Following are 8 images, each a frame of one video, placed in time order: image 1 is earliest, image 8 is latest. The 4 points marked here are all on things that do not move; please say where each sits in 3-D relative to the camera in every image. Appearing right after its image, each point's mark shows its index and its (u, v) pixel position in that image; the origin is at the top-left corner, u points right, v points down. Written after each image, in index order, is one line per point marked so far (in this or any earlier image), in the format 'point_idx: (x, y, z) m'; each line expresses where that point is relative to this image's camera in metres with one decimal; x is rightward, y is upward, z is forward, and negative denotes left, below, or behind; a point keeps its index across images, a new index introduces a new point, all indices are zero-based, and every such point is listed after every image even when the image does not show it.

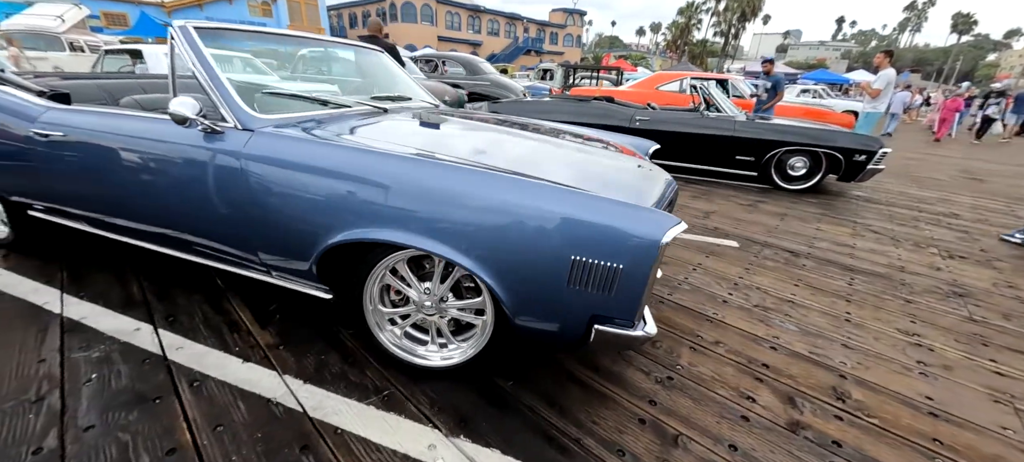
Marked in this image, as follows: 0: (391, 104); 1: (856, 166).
0: (-0.8, +0.8, +2.3) m
1: (+4.0, +0.8, +4.5) m
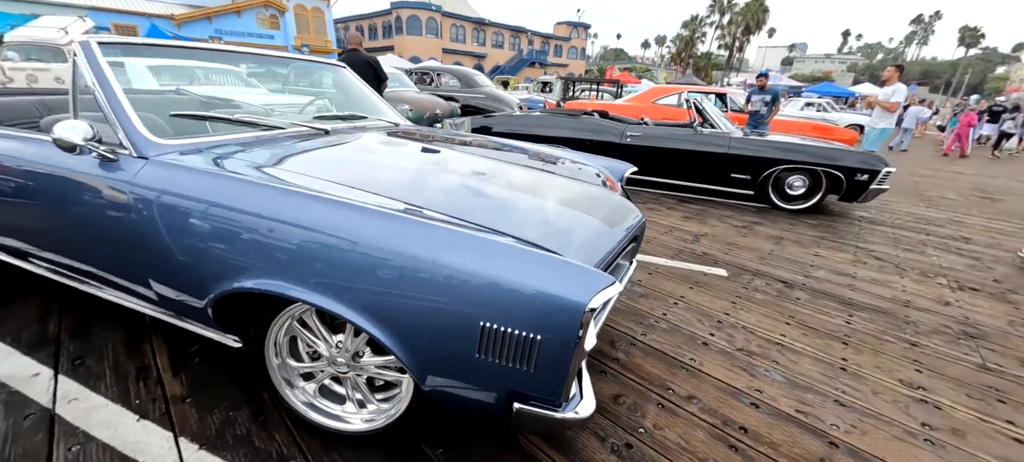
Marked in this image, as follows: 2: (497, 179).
0: (-1.0, +0.6, +2.1) m
1: (+3.8, +0.5, +4.3) m
2: (-0.1, +0.2, +1.6) m
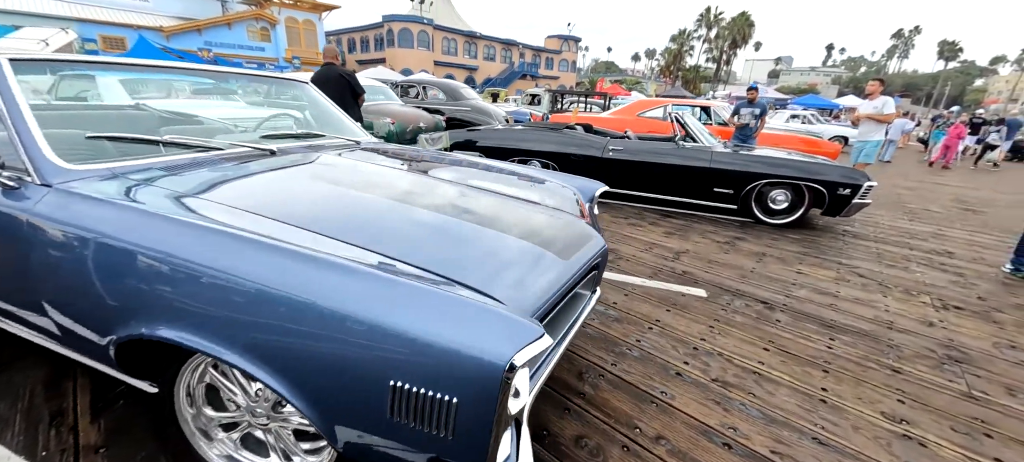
0: (-1.2, +0.5, +2.0) m
1: (+3.6, +0.3, +4.2) m
2: (-0.3, +0.1, +1.5) m
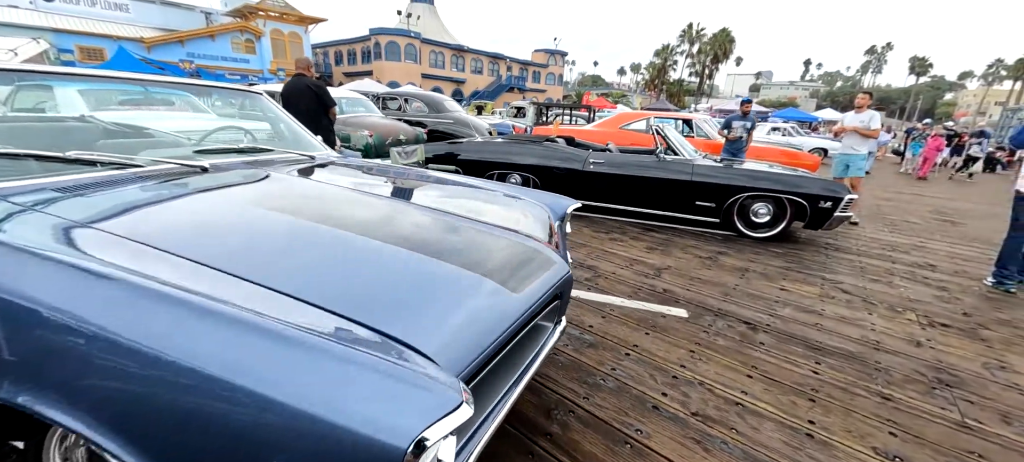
0: (-1.4, +0.3, +1.8) m
1: (+3.4, +0.2, +4.2) m
2: (-0.4, 0.0, +1.4) m
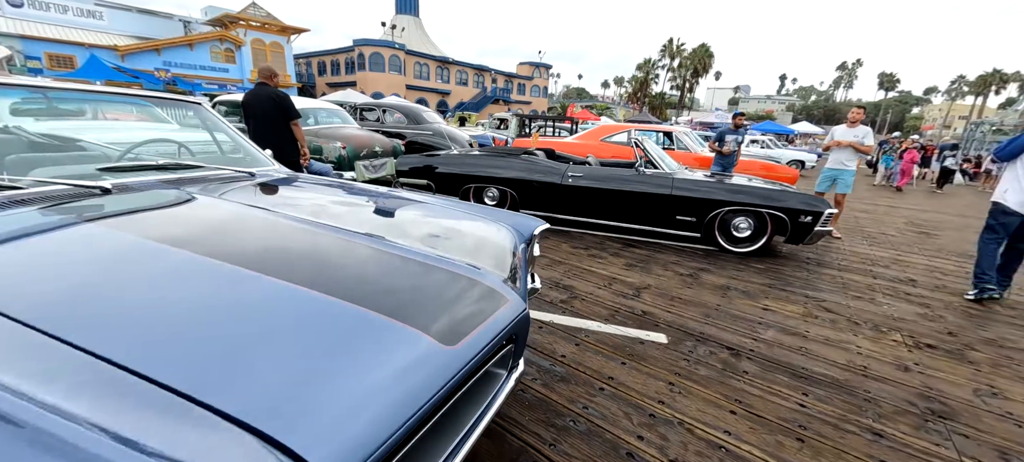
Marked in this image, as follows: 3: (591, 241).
0: (-1.5, +0.2, +1.6) m
1: (+3.1, 0.0, +4.1) m
2: (-0.6, -0.1, +1.1) m
3: (+0.9, -0.1, +4.5) m
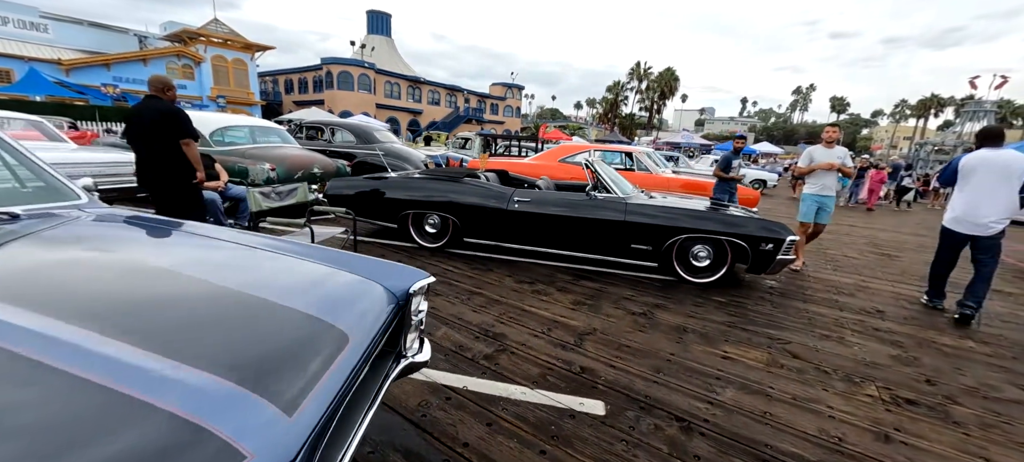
0: (-2.0, 0.0, +1.0) m
1: (+2.5, -0.2, +3.8) m
2: (-1.0, -0.3, +0.6) m
3: (+0.3, -0.4, +4.0) m
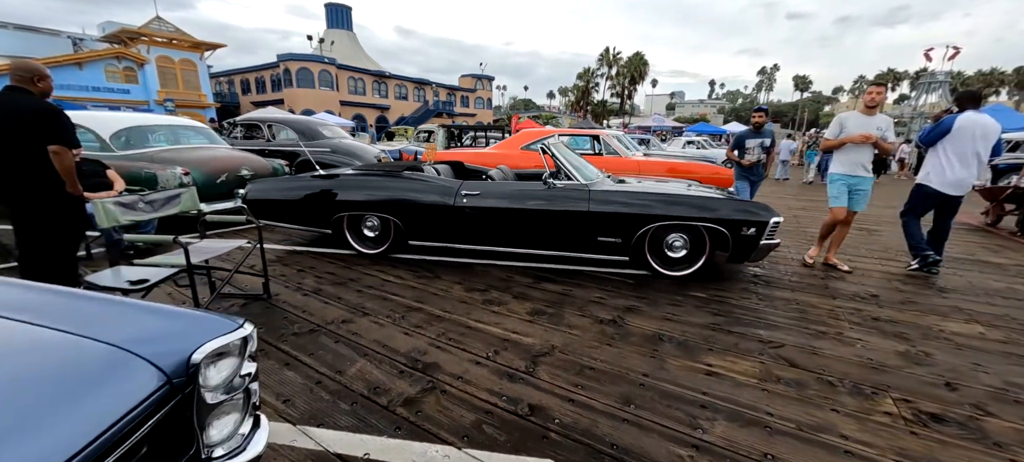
0: (-2.3, -0.1, +0.4) m
1: (+2.0, -0.1, +3.3) m
2: (-1.3, -0.4, 0.0) m
3: (-0.2, -0.4, +3.5) m
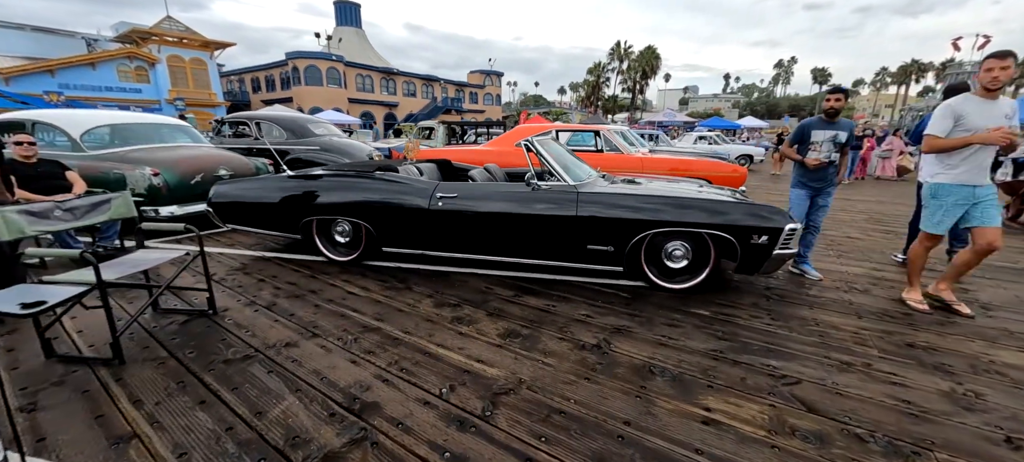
0: (-2.6, -0.2, +0.1) m
1: (+1.9, -0.2, +2.9) m
2: (-1.6, -0.5, -0.3) m
3: (-0.3, -0.5, +3.1) m
